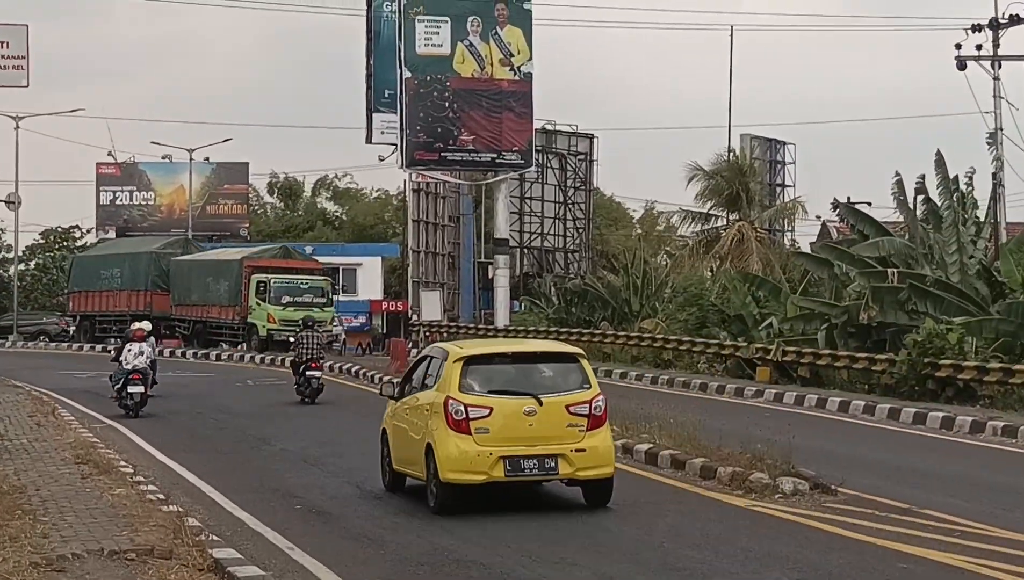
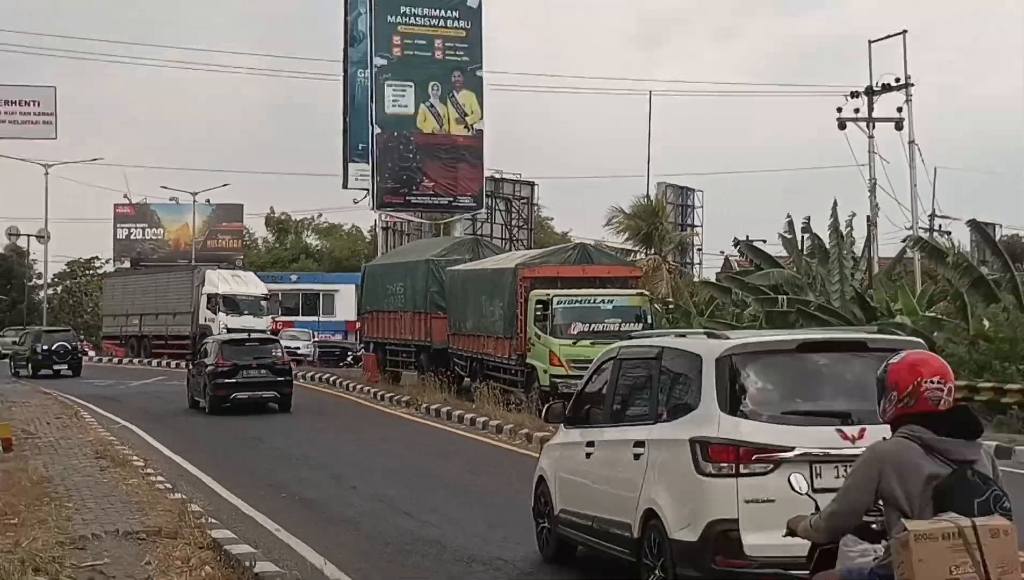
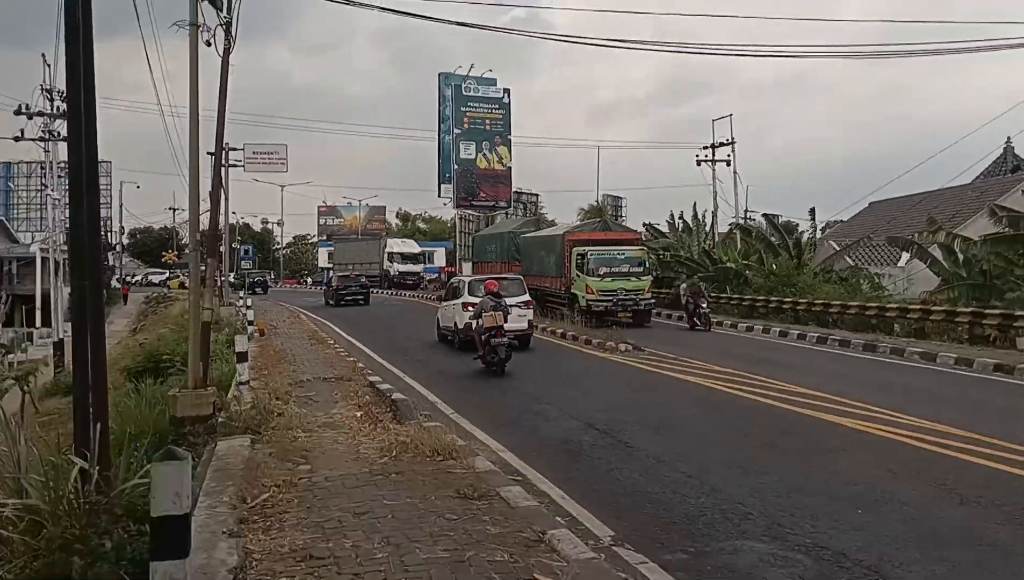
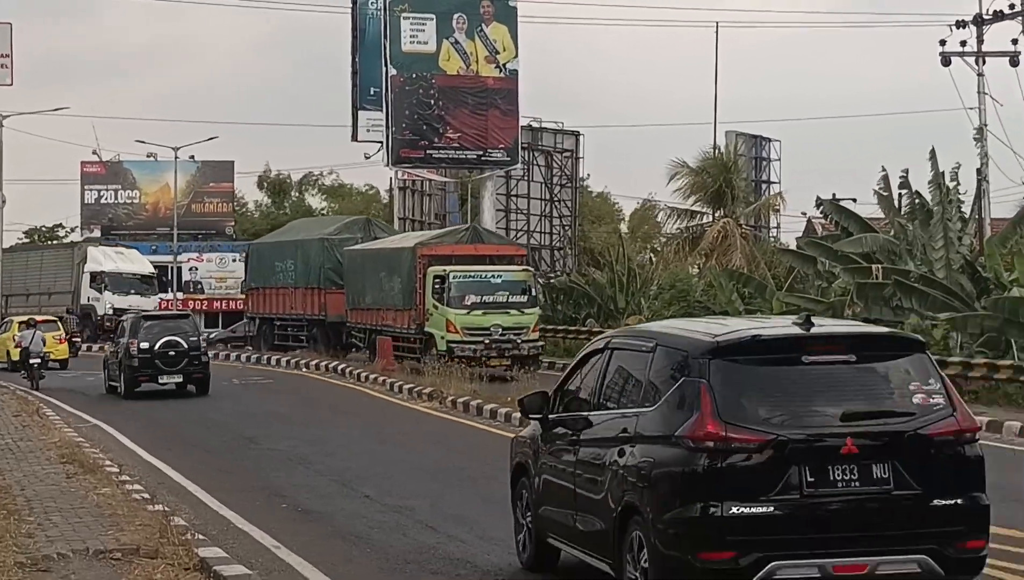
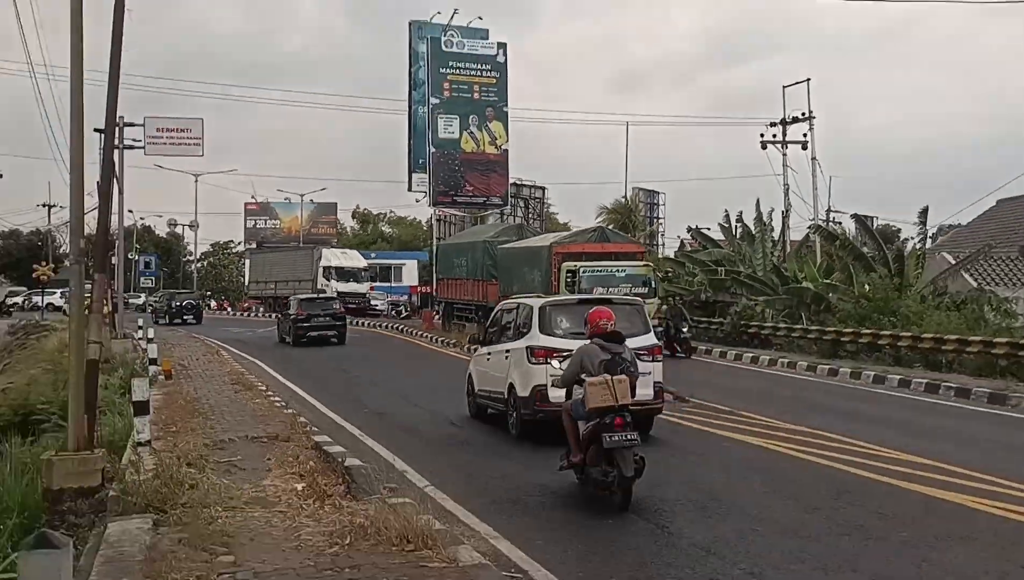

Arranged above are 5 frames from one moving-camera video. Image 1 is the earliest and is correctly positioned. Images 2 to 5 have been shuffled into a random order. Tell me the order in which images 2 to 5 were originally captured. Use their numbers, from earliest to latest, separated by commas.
4, 2, 5, 3
